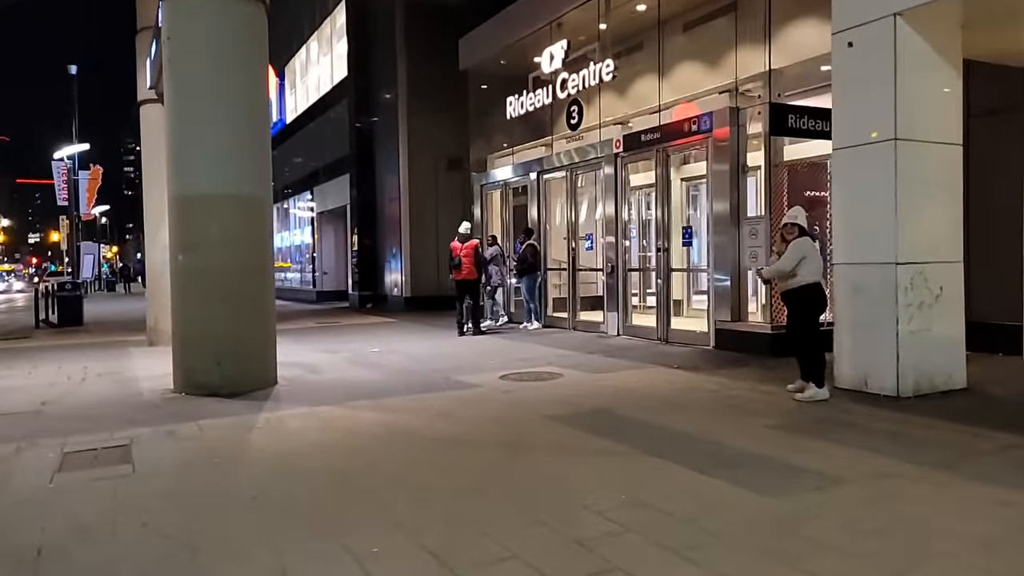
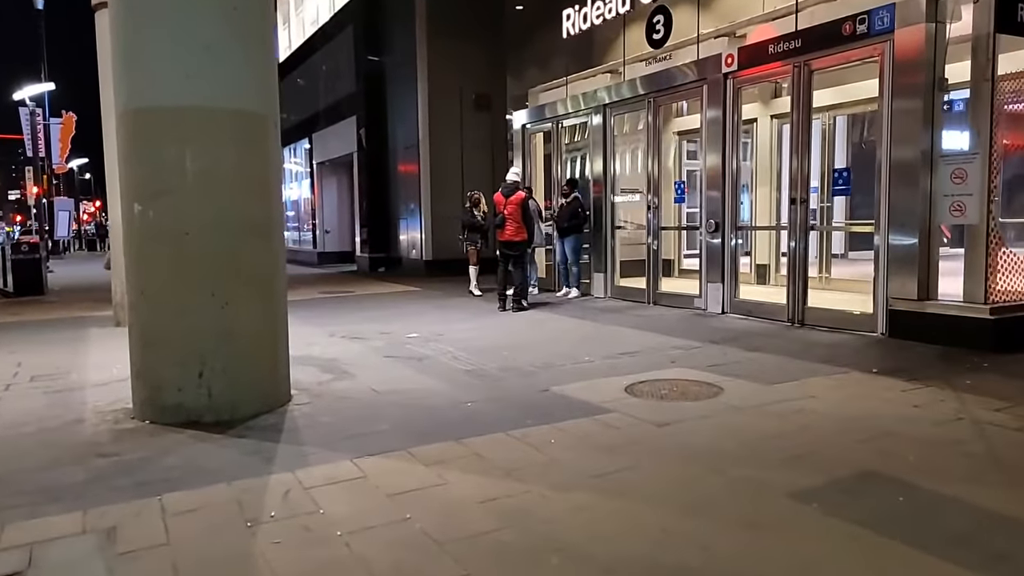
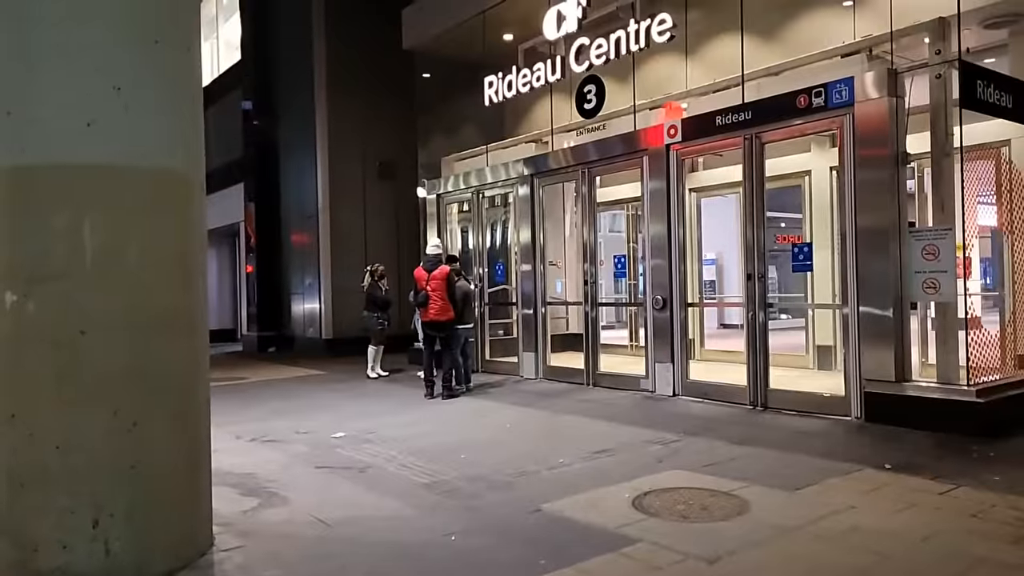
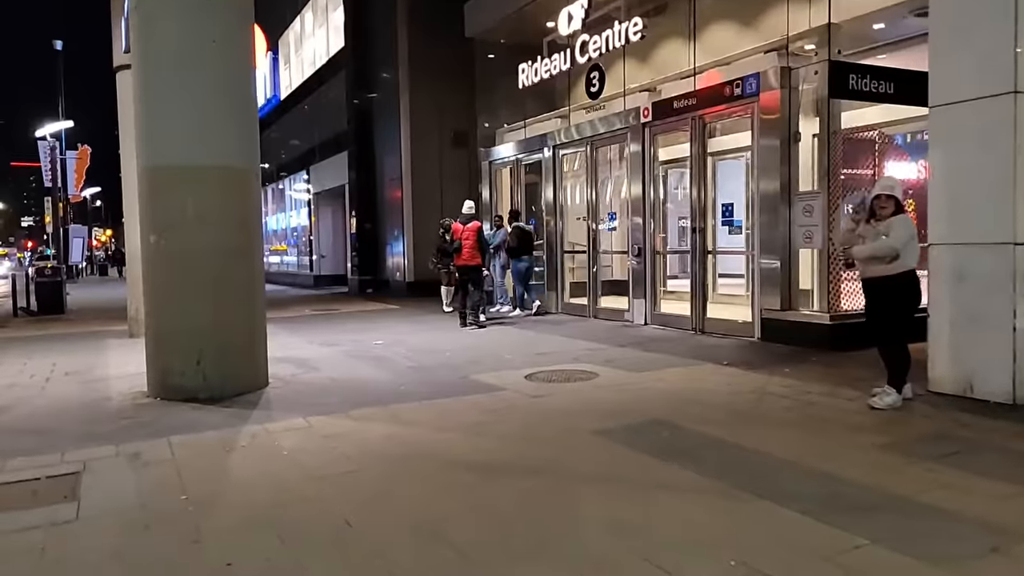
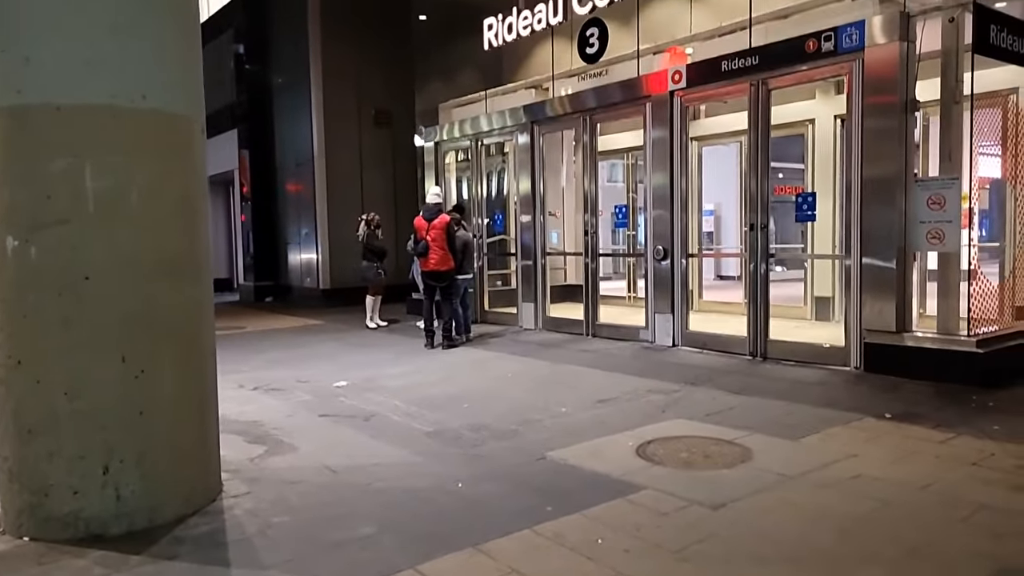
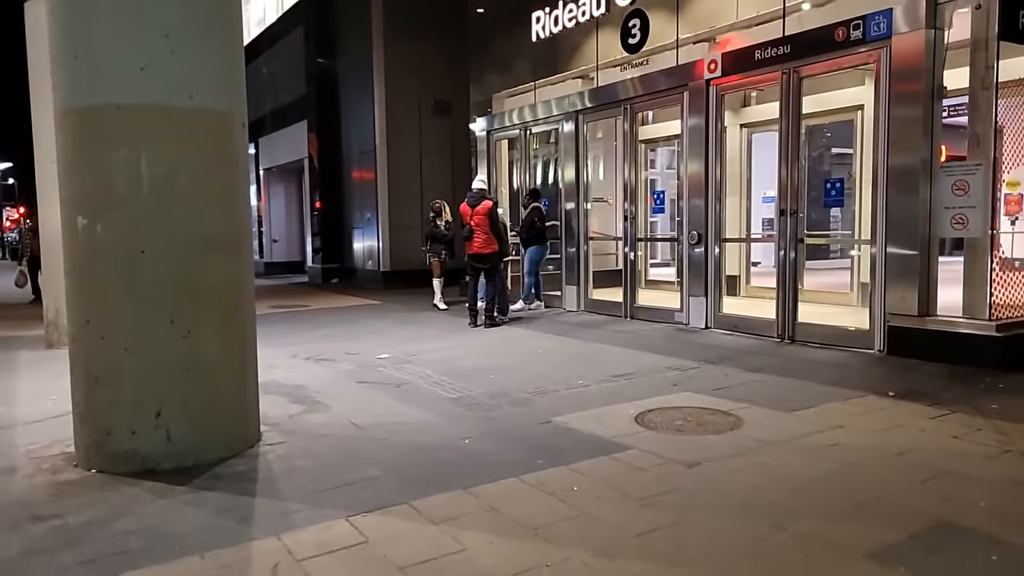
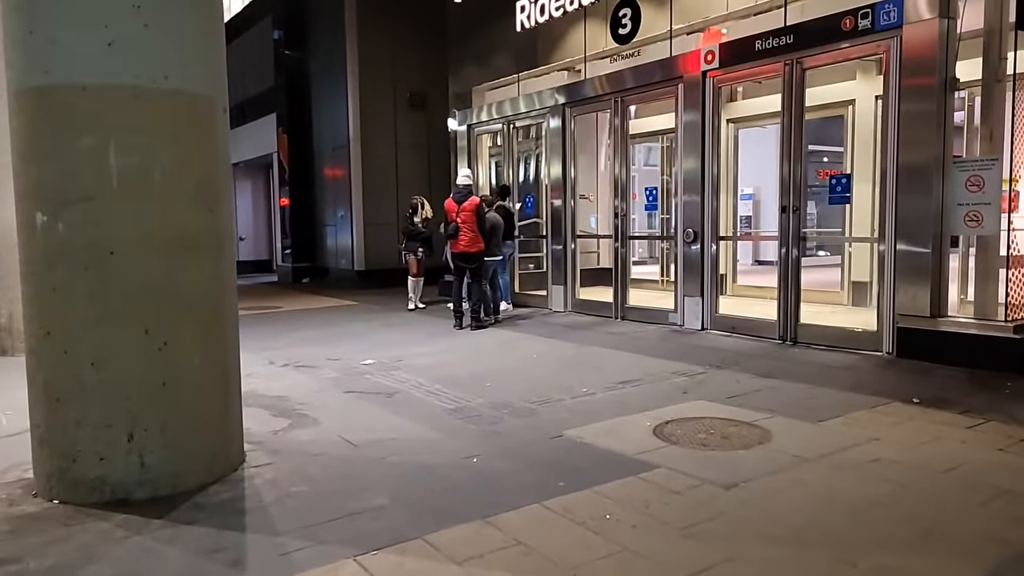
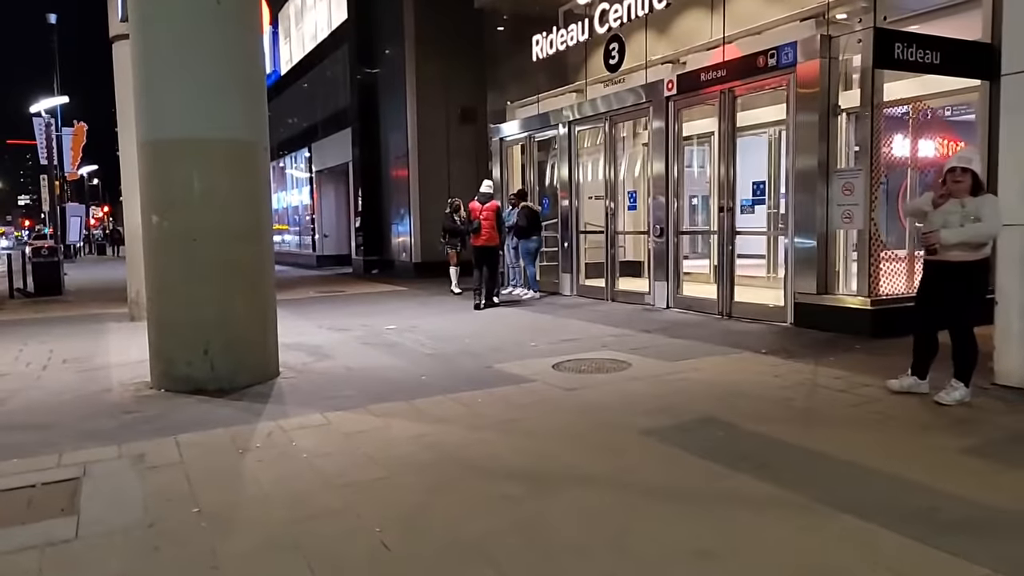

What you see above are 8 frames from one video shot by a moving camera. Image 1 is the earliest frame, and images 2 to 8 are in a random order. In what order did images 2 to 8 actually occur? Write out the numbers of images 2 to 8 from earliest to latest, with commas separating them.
4, 8, 2, 6, 7, 5, 3
